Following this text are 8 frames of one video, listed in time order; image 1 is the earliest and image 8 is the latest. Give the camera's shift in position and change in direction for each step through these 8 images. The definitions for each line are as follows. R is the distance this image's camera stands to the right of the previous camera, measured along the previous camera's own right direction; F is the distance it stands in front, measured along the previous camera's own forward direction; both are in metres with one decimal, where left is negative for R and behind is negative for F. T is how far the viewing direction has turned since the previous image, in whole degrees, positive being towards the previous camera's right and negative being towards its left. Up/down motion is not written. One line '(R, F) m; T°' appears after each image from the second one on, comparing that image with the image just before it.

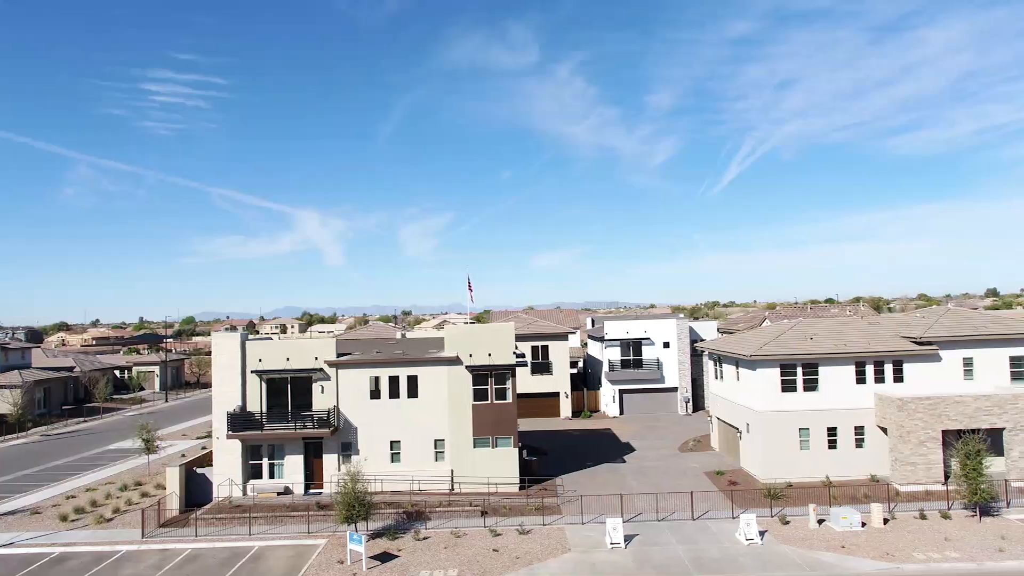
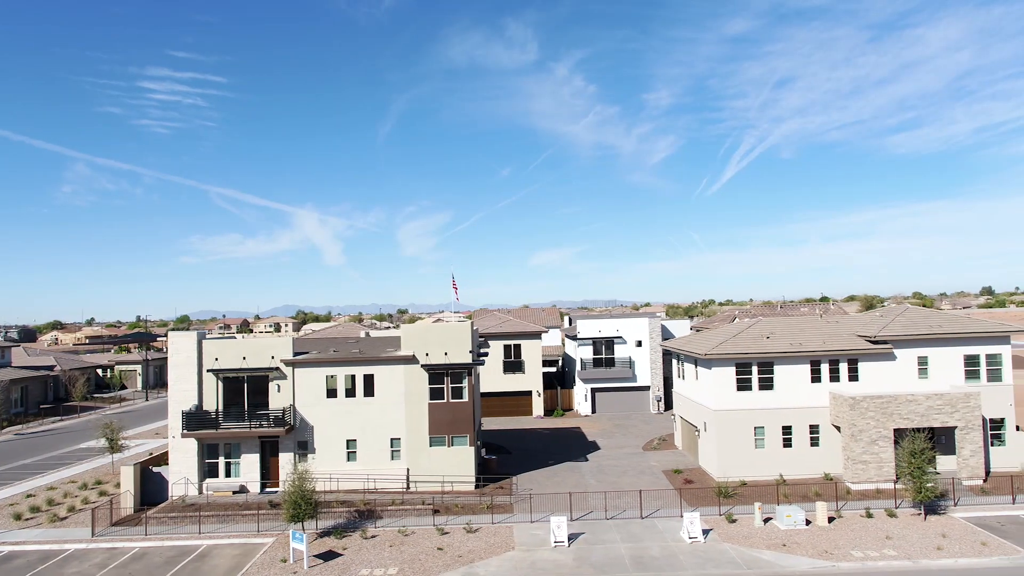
(+2.6, 0.0) m; 0°
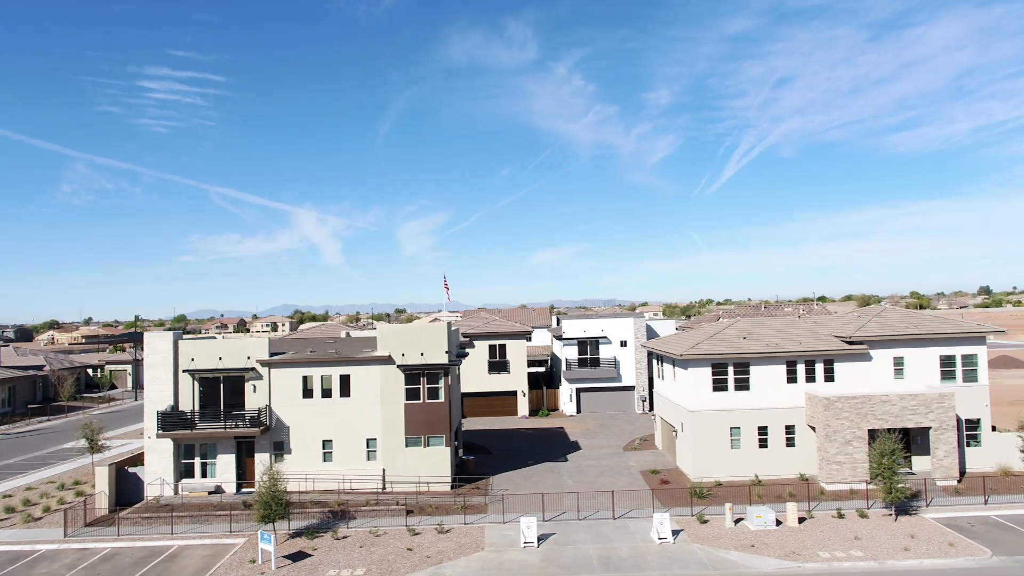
(+1.4, 0.0) m; 0°
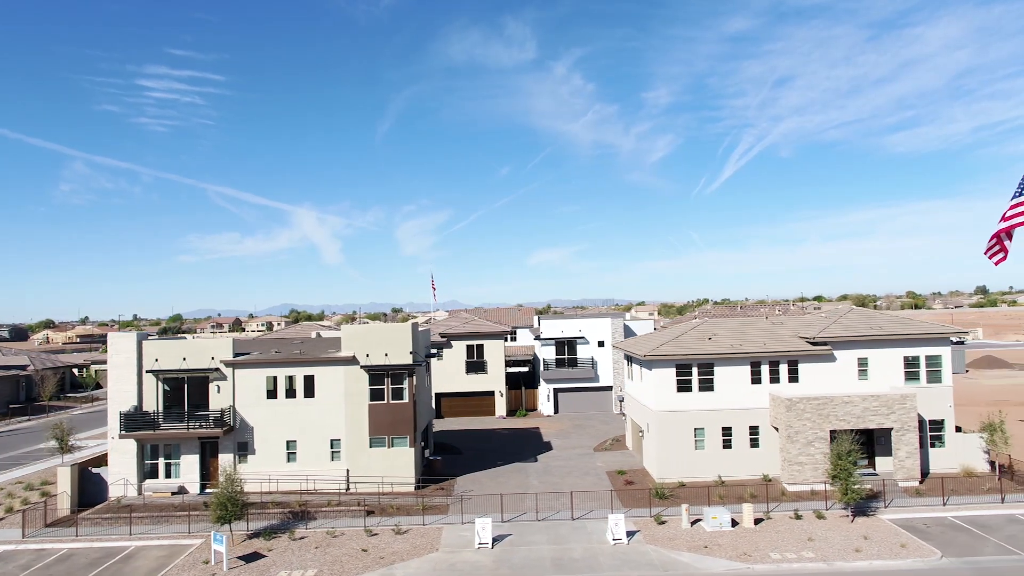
(+2.1, 0.0) m; 0°
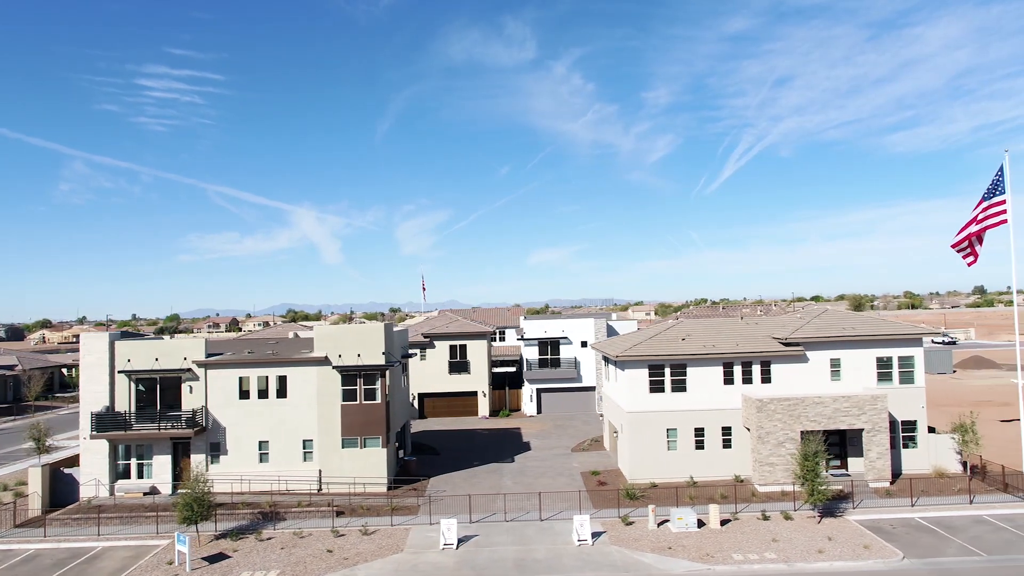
(+1.6, 0.0) m; 0°
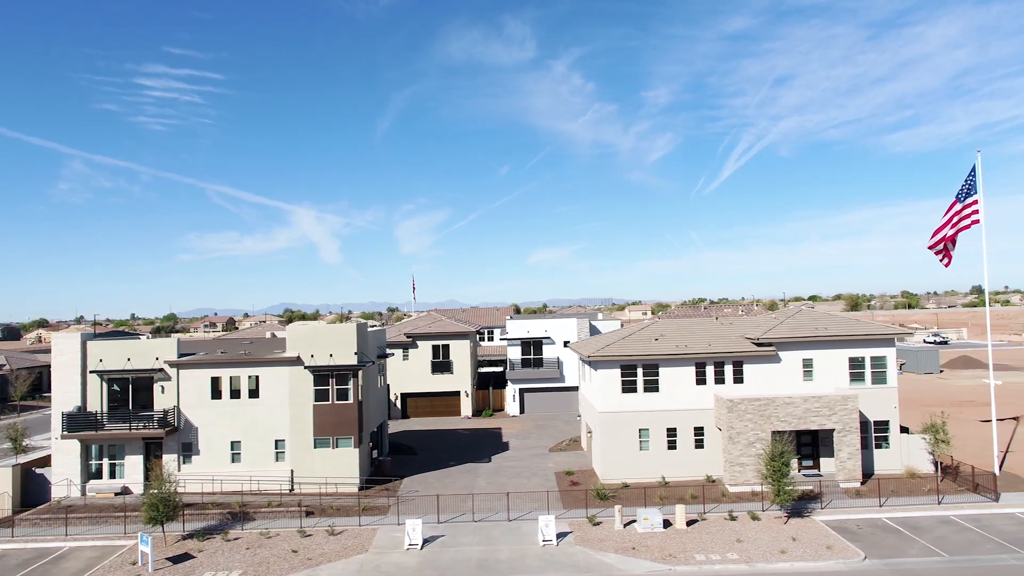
(+1.7, 0.0) m; 0°
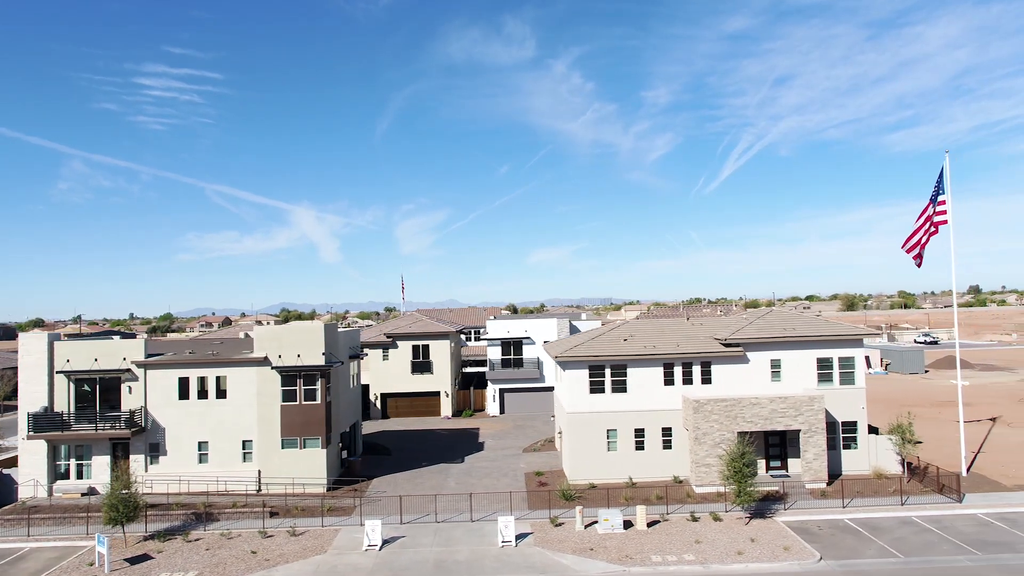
(+1.9, 0.0) m; 0°
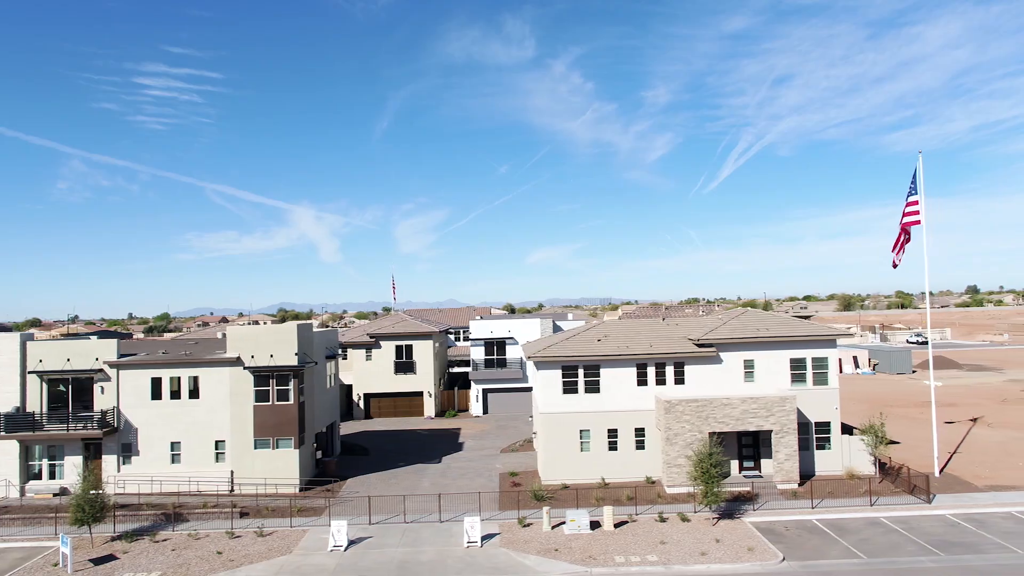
(+1.6, 0.0) m; 0°
